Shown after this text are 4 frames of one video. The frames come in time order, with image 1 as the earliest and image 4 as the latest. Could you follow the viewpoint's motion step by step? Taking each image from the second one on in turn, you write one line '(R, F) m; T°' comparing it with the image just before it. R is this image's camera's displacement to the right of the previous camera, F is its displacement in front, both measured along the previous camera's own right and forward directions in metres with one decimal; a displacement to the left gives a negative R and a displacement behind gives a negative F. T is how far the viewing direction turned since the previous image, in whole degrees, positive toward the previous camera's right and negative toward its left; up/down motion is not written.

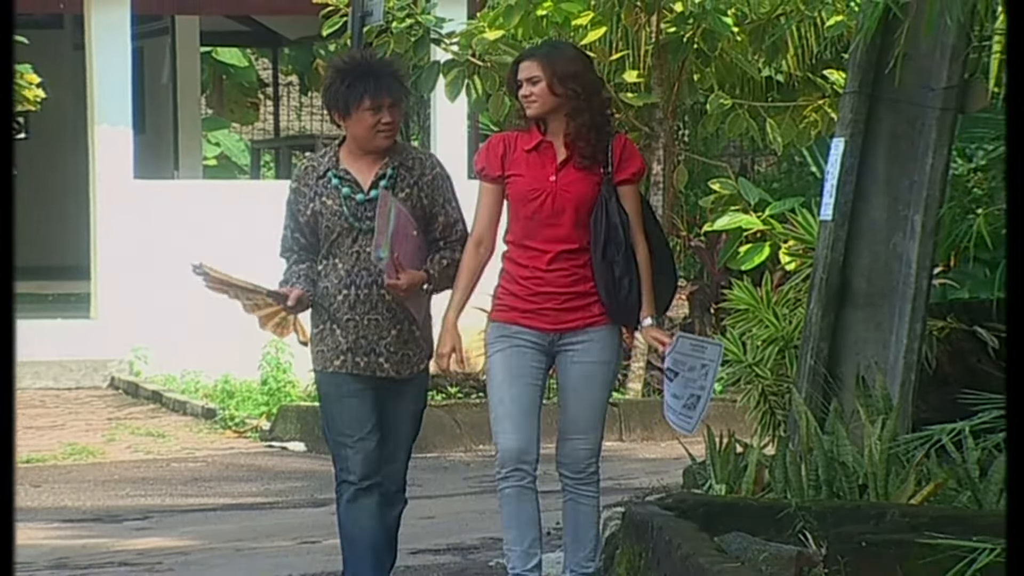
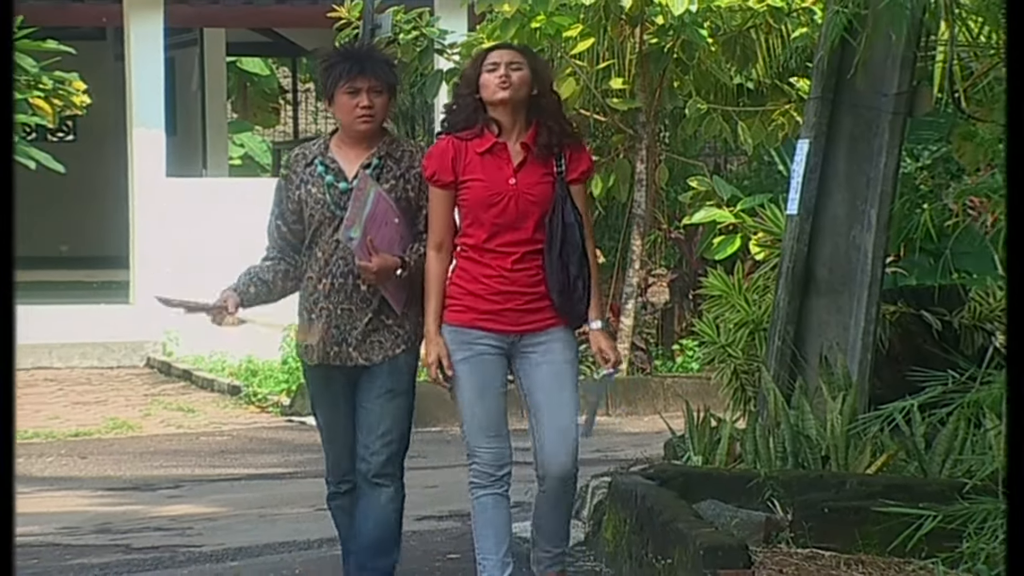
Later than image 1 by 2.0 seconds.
(-0.1, -0.6) m; +1°
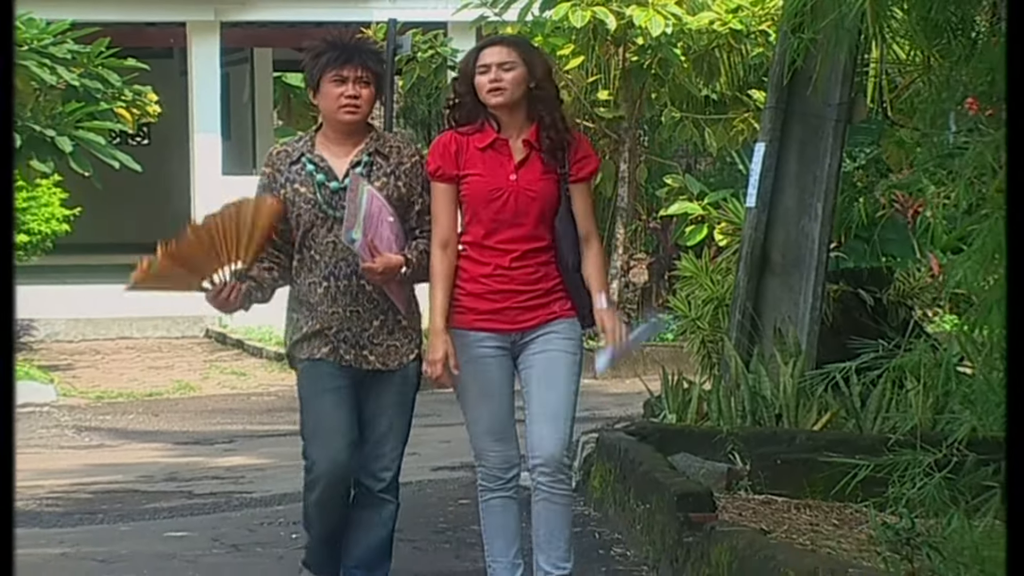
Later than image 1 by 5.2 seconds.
(-0.3, -1.1) m; +2°
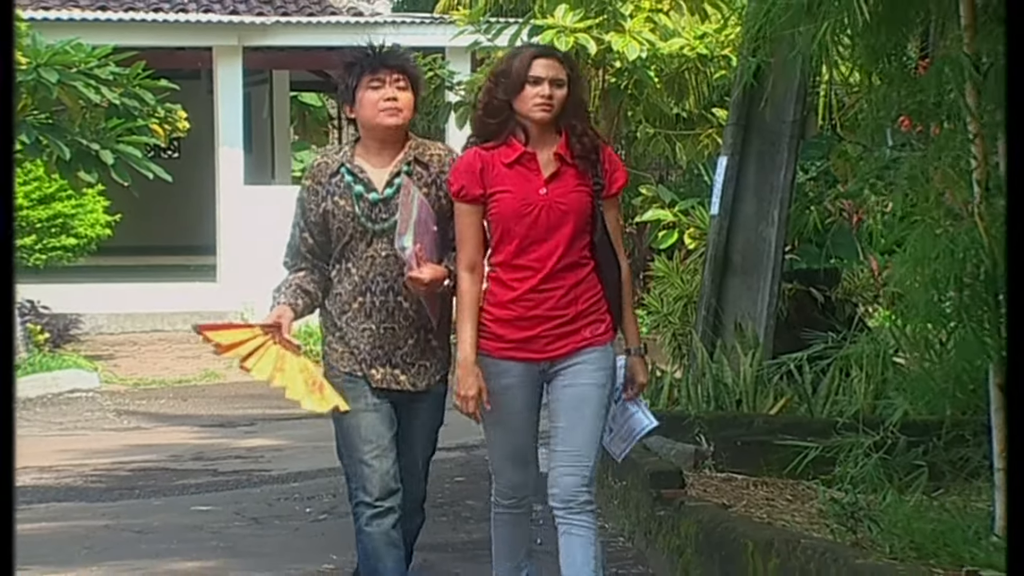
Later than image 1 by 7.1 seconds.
(-0.2, -0.8) m; +2°
